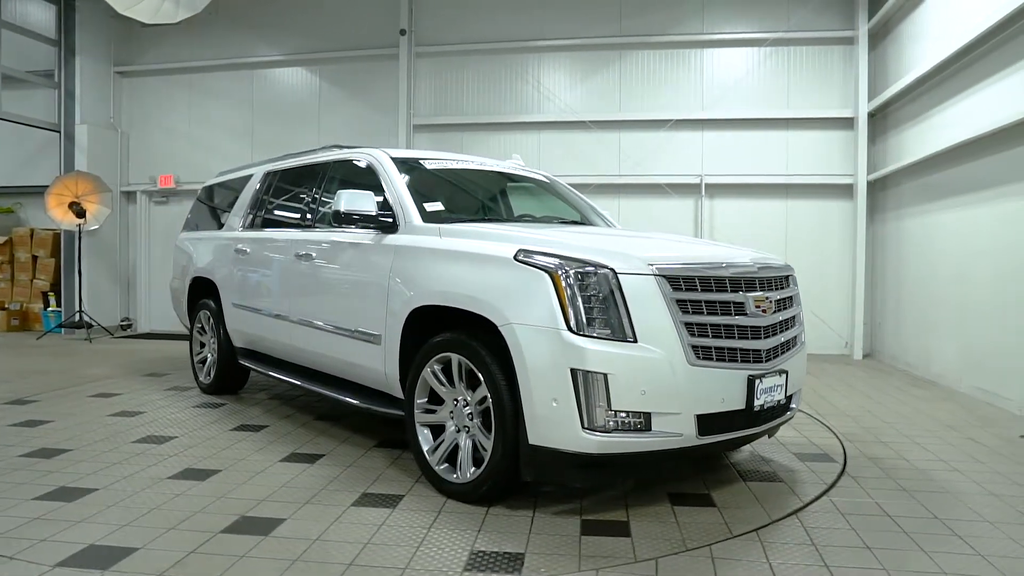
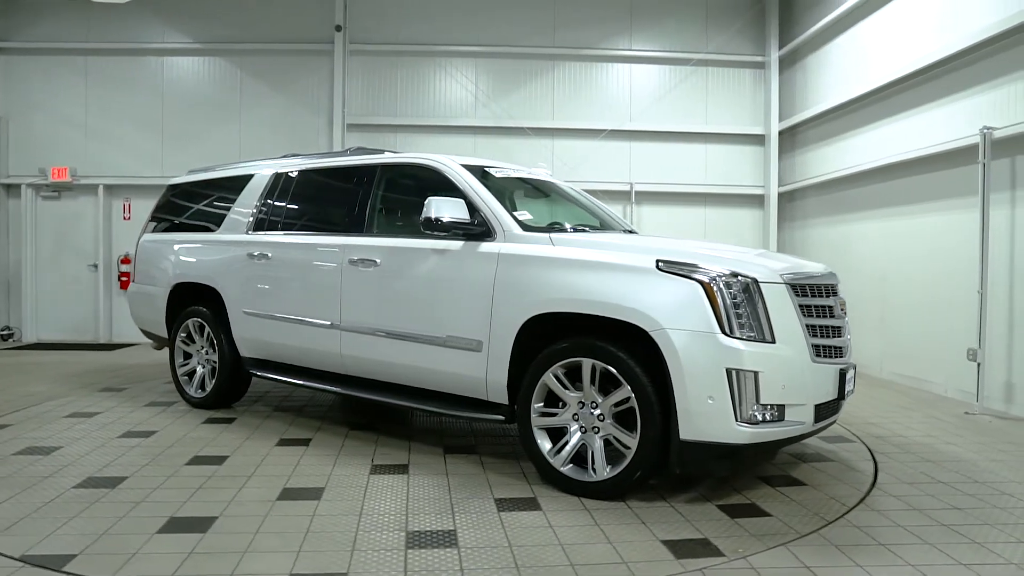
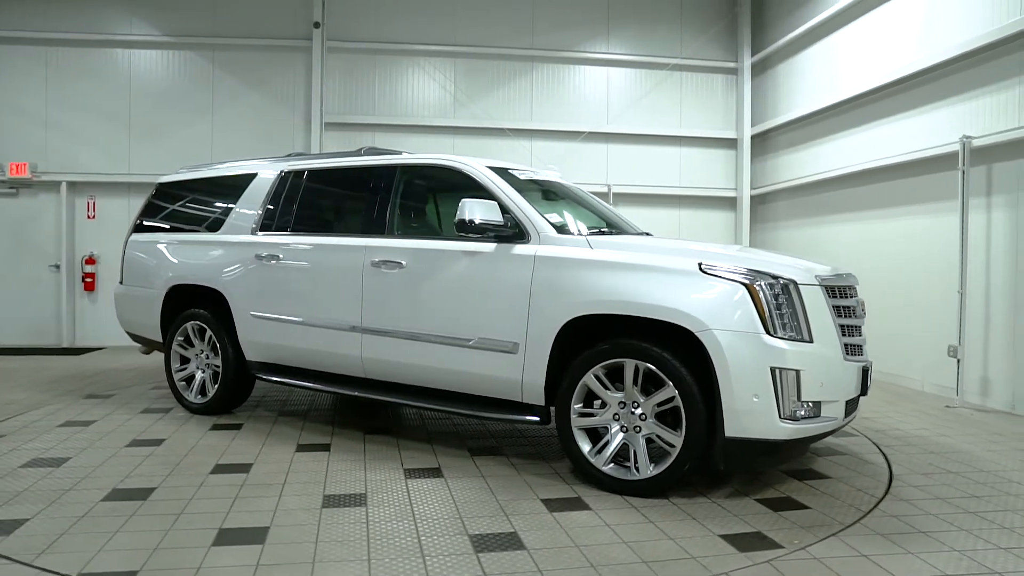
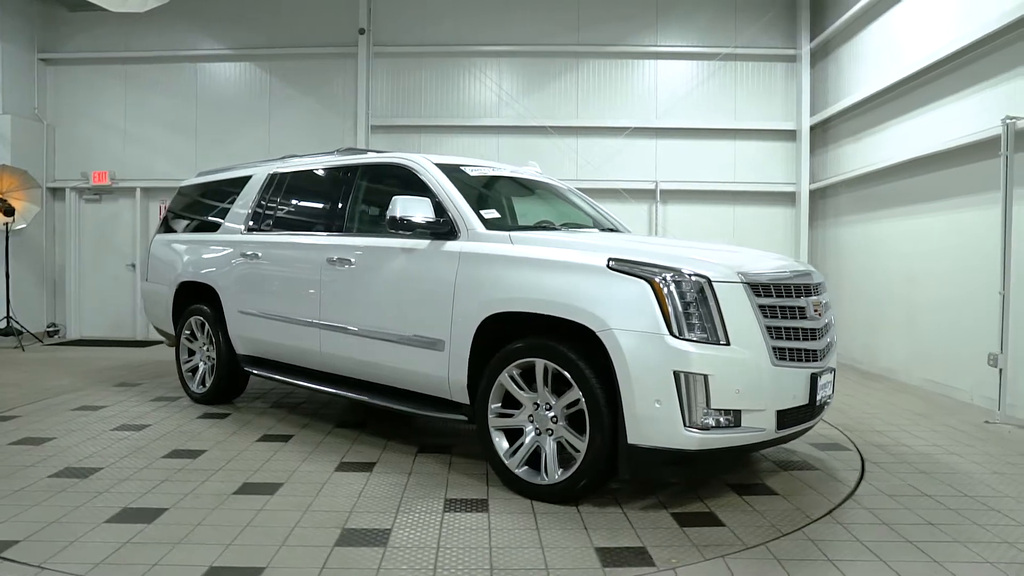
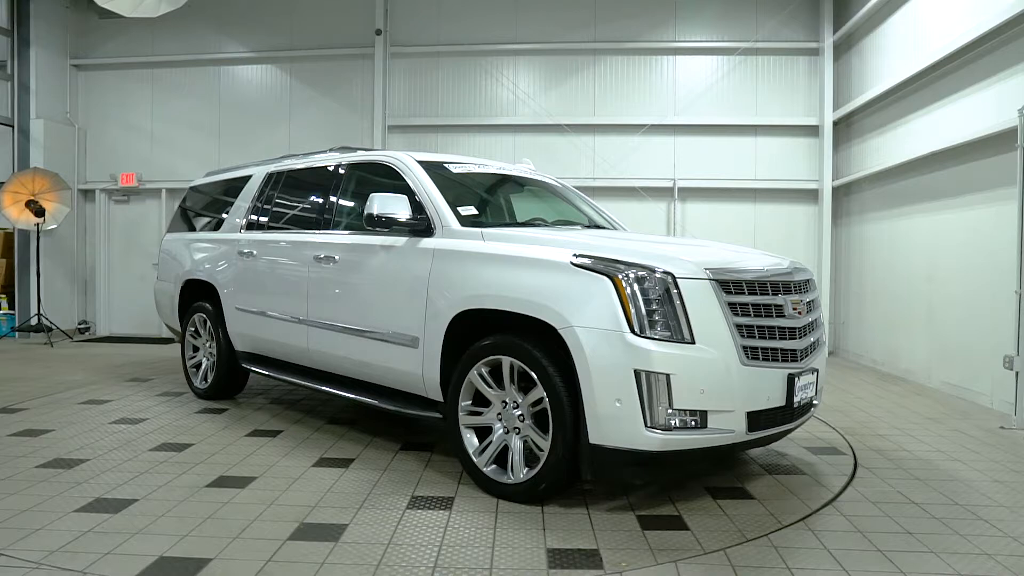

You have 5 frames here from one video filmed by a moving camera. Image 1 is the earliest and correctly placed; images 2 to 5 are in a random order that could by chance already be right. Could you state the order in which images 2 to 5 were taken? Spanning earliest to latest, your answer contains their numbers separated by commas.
5, 4, 2, 3
